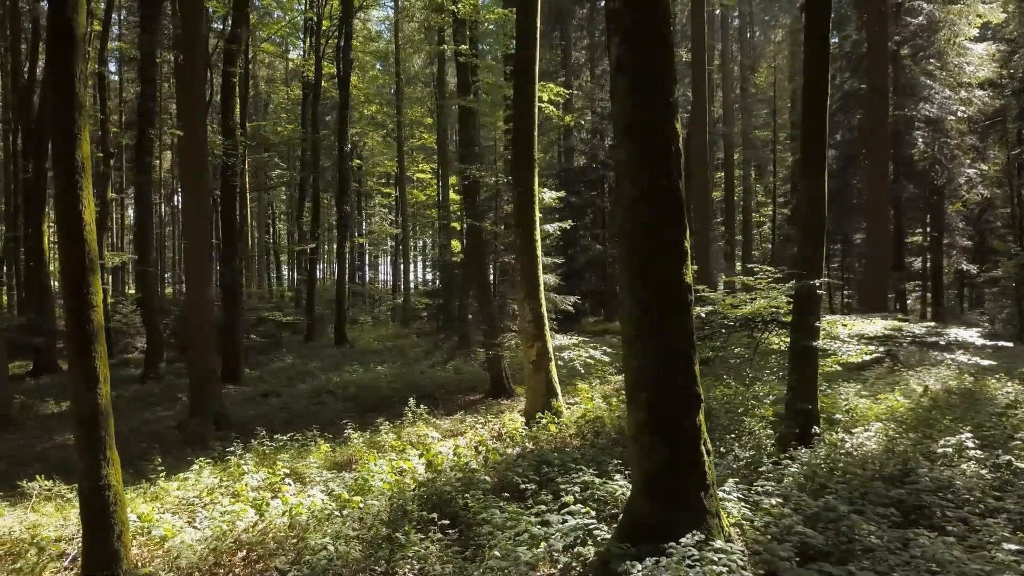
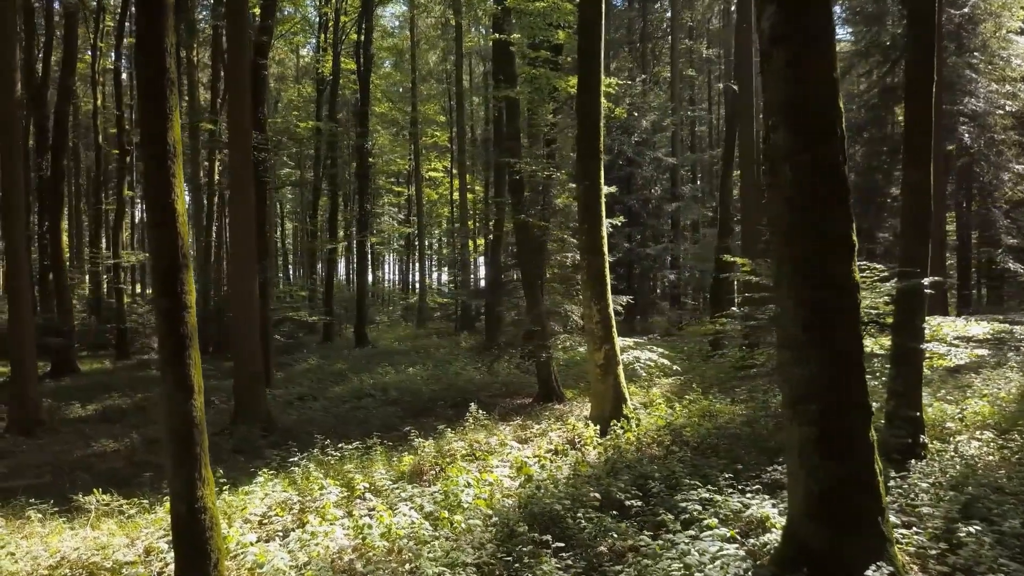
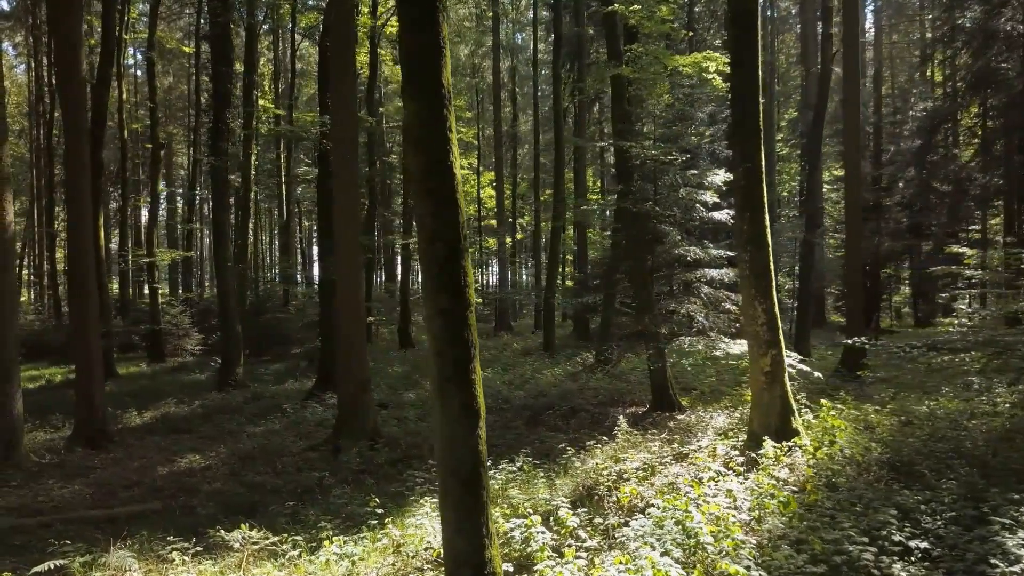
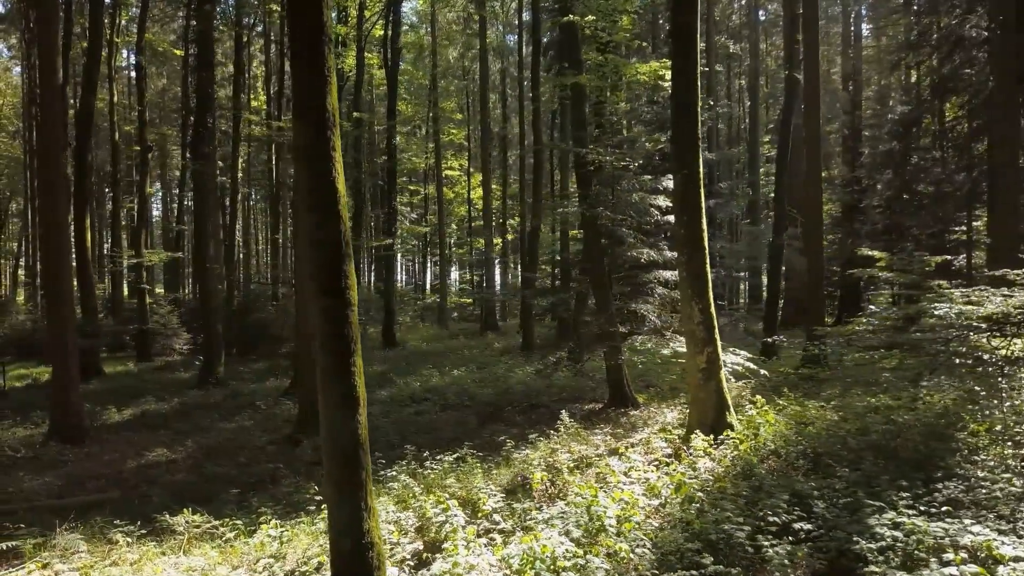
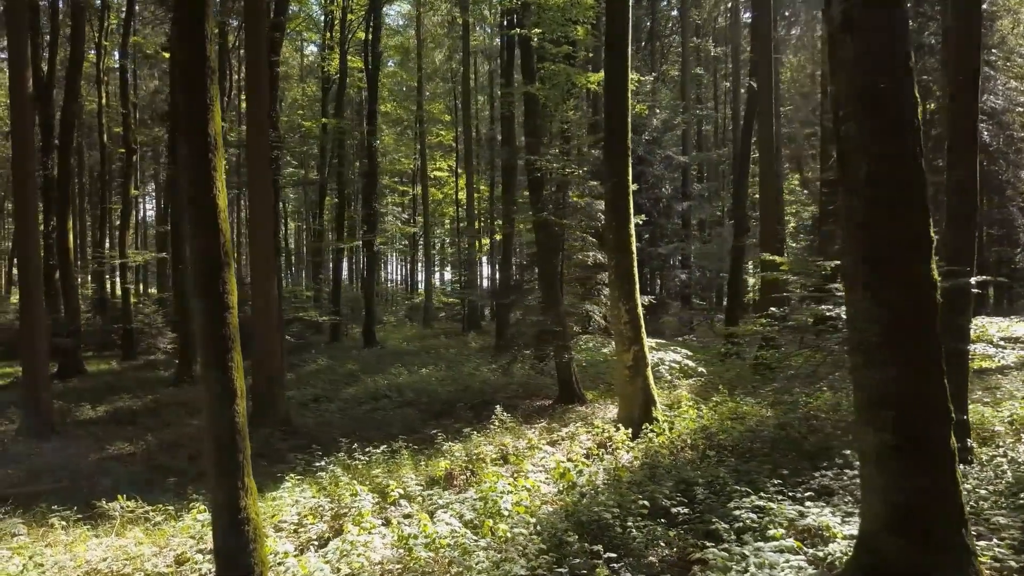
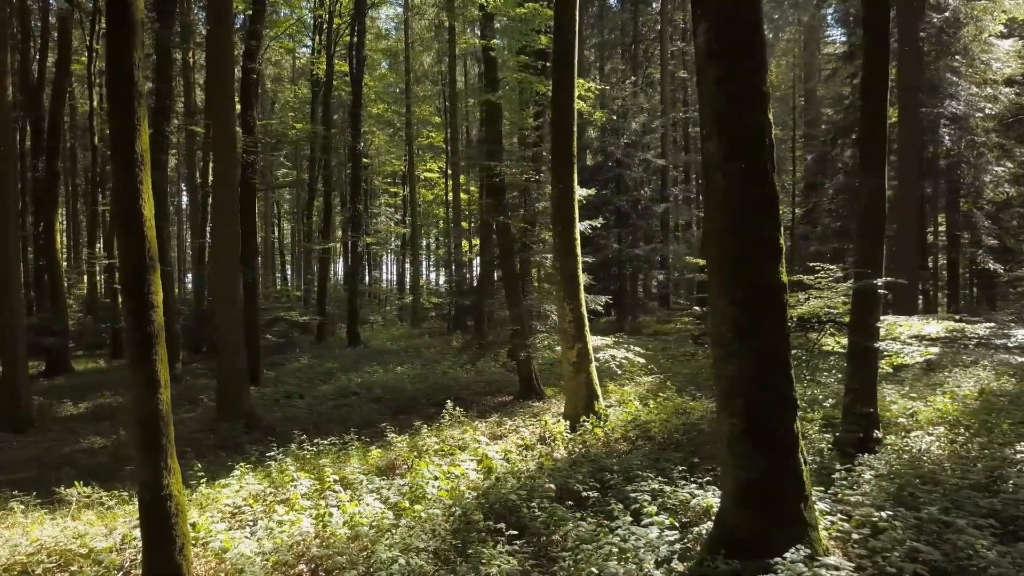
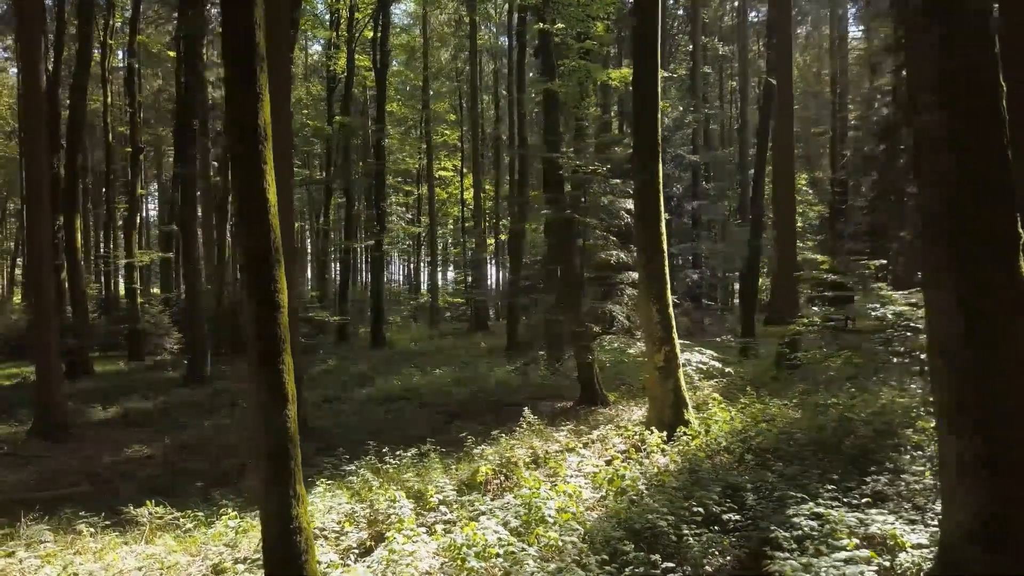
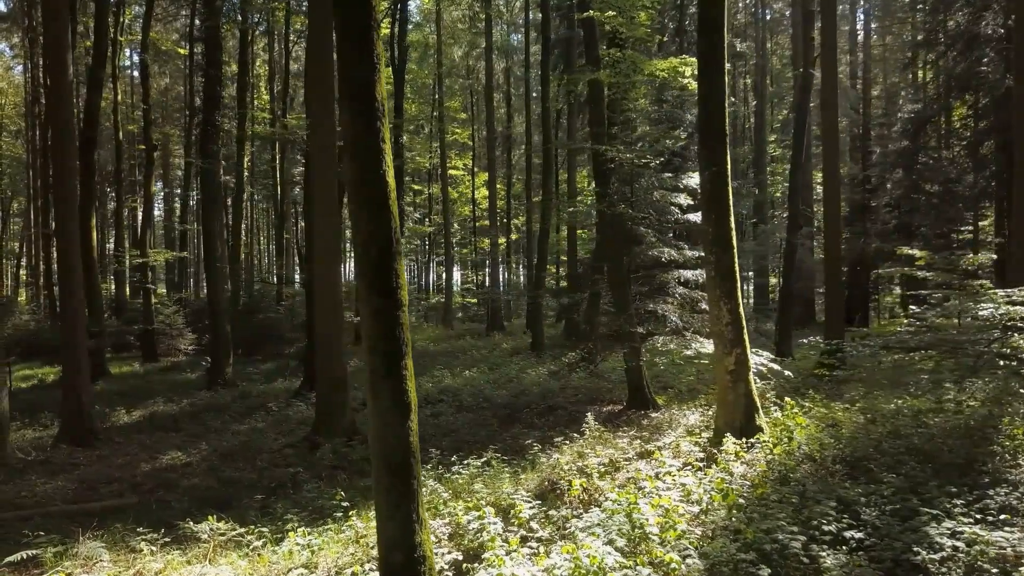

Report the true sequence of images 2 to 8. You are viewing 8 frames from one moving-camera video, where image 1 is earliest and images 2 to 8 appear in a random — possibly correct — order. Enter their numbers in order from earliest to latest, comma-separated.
6, 2, 5, 7, 4, 8, 3
